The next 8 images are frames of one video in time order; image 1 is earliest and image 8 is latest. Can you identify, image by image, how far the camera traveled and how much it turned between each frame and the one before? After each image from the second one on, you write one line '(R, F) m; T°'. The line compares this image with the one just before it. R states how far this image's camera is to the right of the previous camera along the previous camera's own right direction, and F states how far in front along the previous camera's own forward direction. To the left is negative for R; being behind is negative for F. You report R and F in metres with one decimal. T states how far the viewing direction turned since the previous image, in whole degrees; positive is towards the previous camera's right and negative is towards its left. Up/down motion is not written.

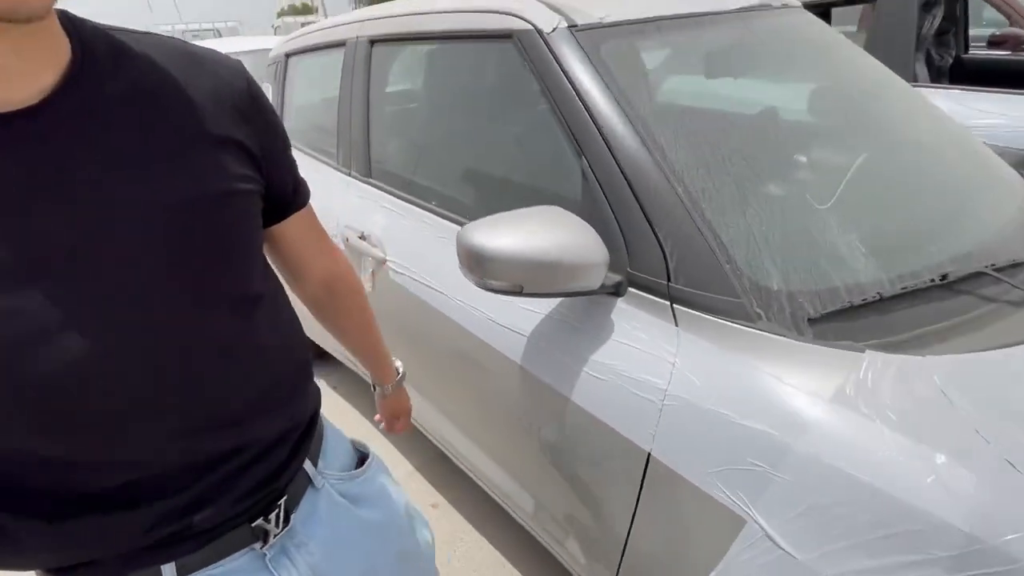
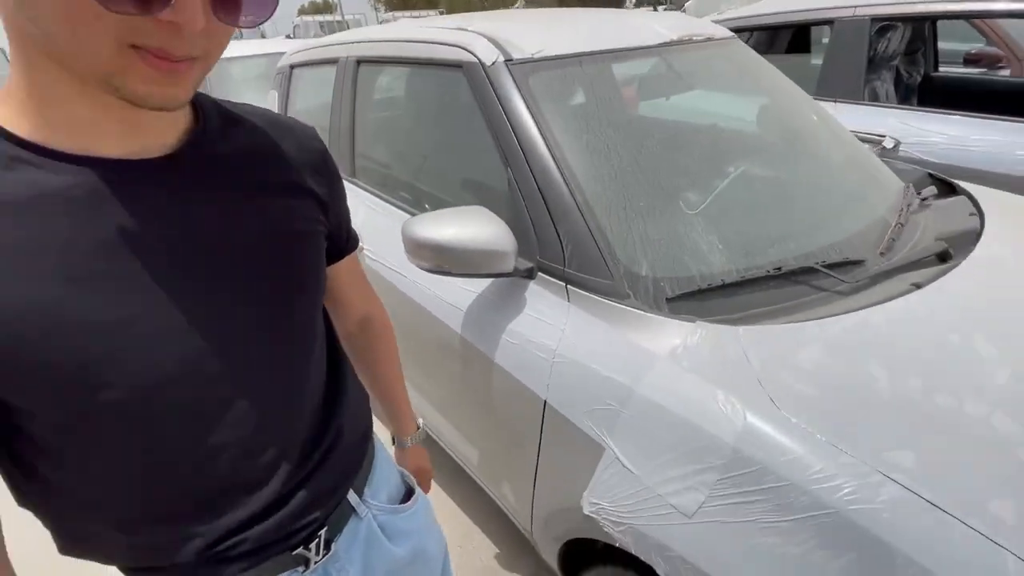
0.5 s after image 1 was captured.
(+0.2, -0.3) m; -1°
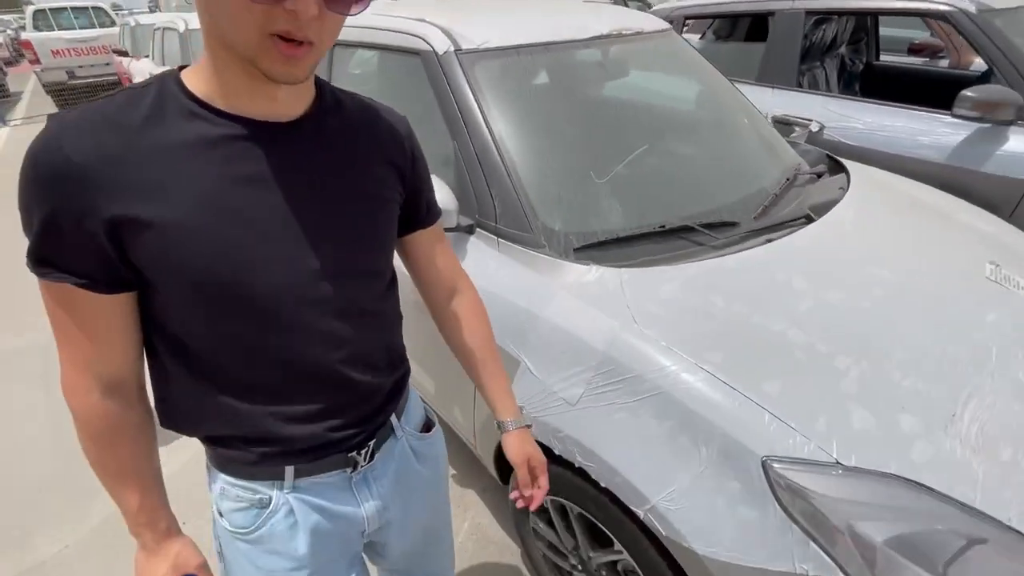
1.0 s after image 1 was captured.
(+0.1, -0.3) m; +2°
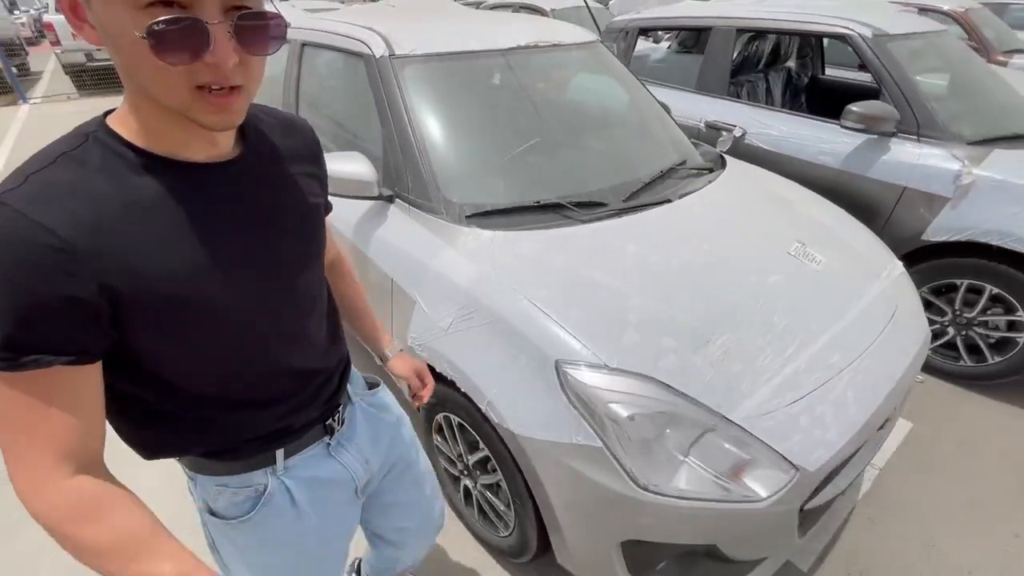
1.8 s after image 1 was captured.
(+0.3, -0.4) m; -1°
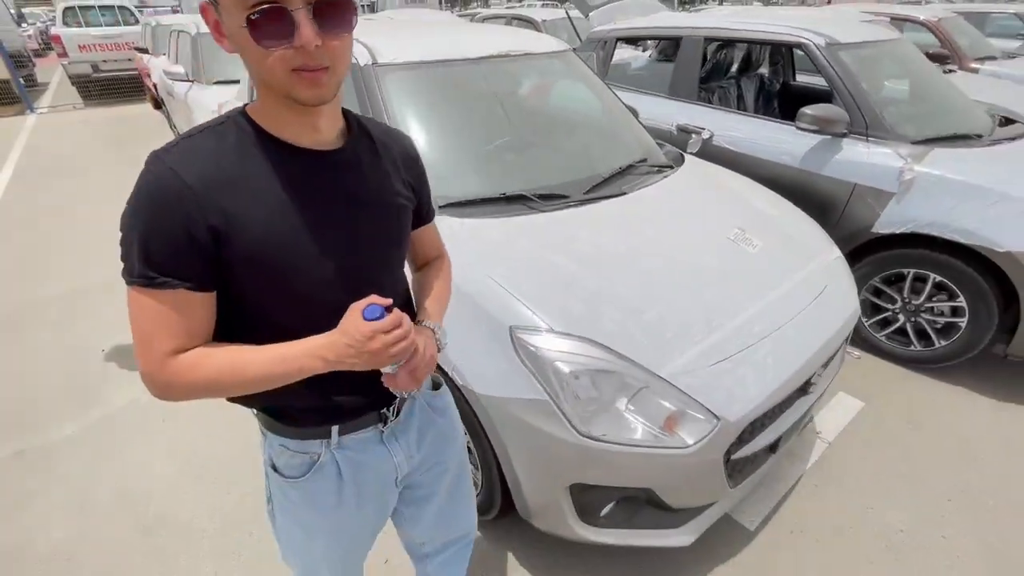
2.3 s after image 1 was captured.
(+0.1, -0.2) m; 0°
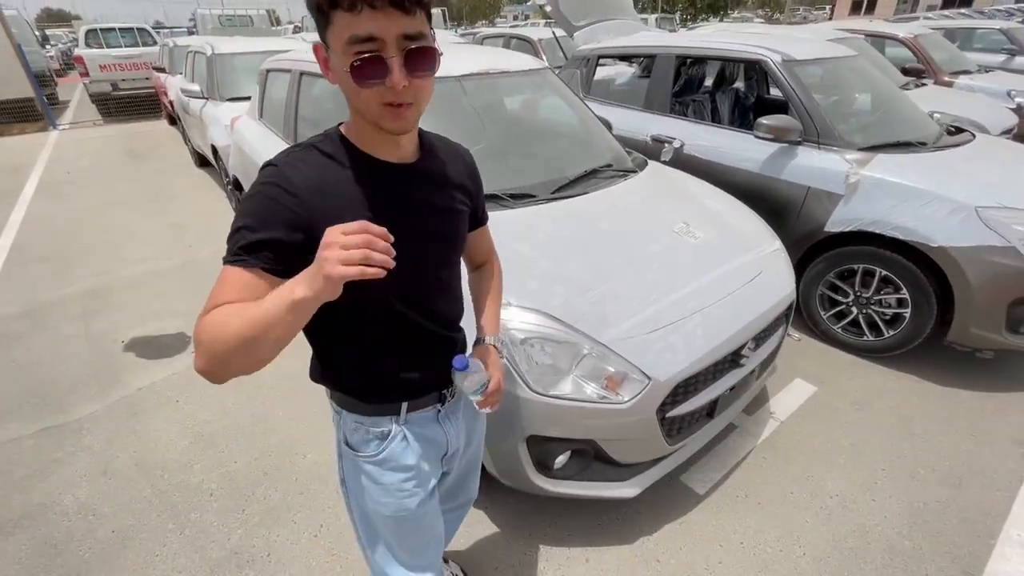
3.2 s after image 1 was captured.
(+0.1, -0.3) m; -1°
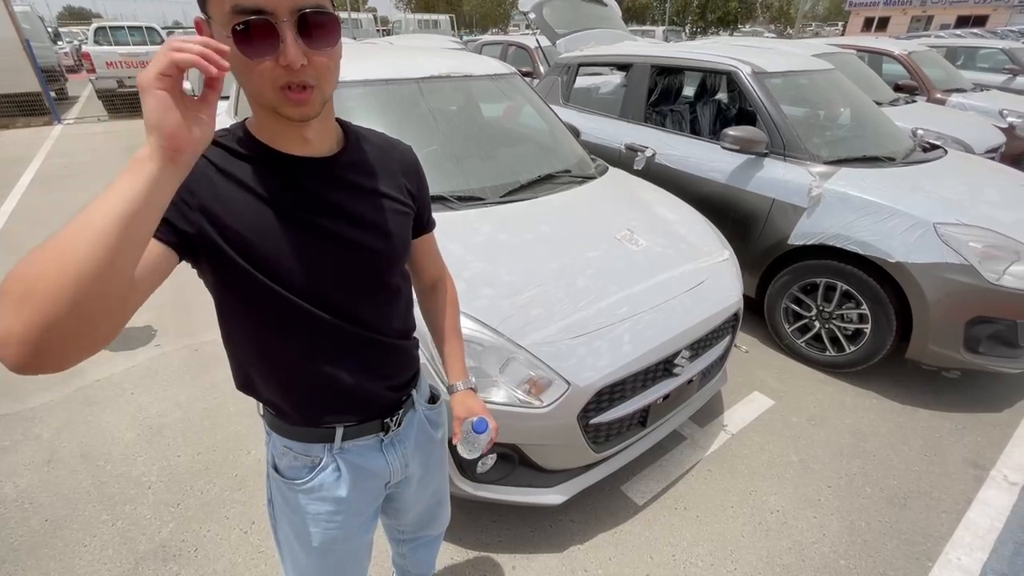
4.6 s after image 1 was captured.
(+0.3, 0.0) m; -1°
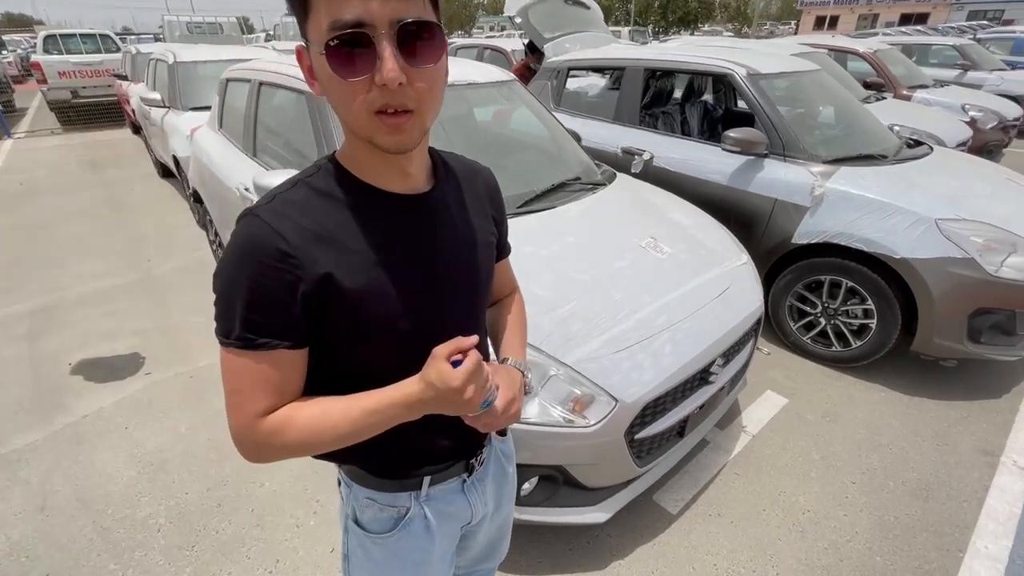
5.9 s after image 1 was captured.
(-0.2, 0.0) m; +3°
